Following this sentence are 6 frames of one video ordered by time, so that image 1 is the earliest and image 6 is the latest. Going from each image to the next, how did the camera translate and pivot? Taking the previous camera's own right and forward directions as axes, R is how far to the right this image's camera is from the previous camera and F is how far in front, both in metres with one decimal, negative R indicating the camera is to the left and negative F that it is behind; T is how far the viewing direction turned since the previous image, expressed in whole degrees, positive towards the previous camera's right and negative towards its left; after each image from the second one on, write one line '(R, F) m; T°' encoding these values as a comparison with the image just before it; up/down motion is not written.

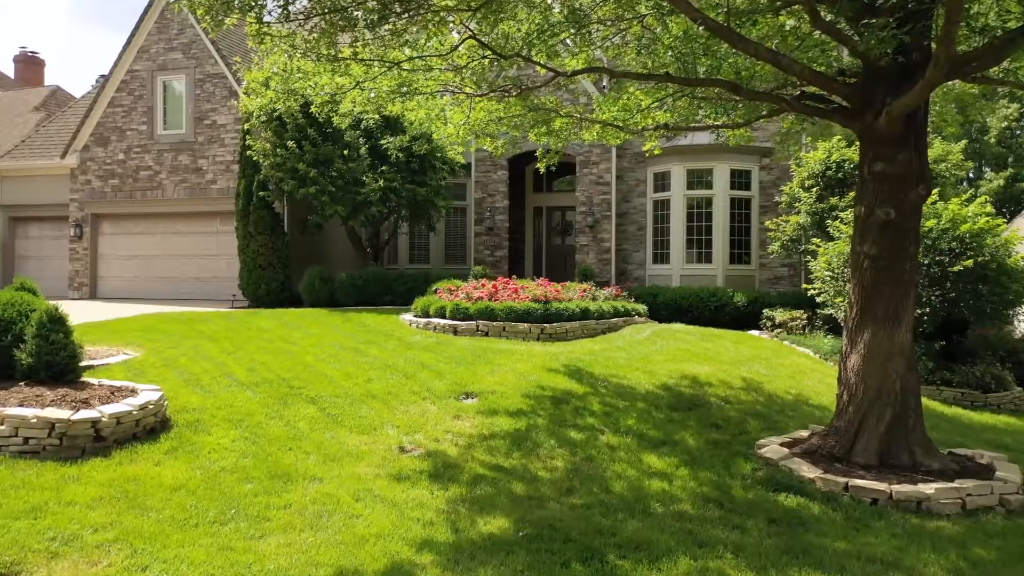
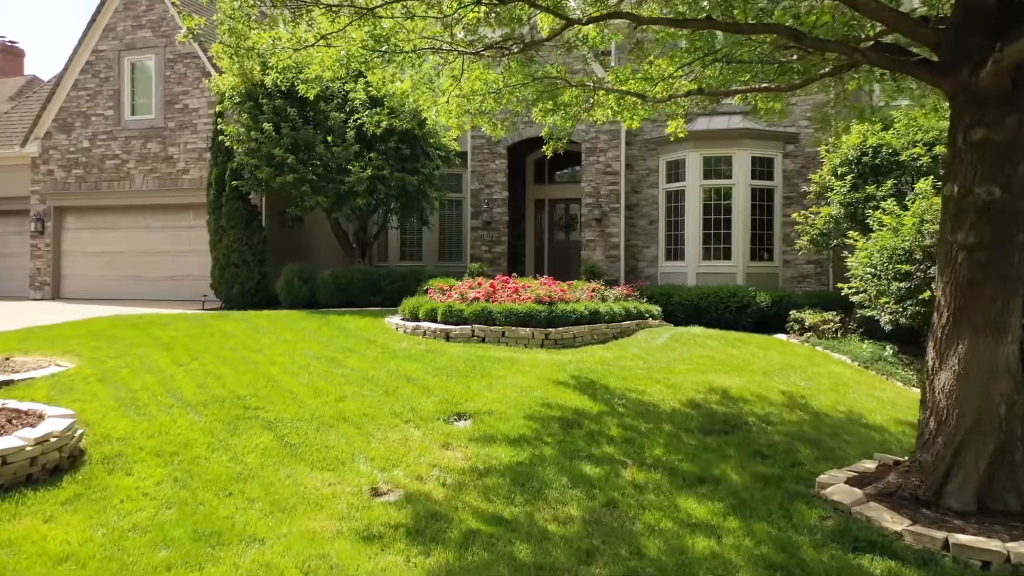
(0.0, +1.3) m; 0°
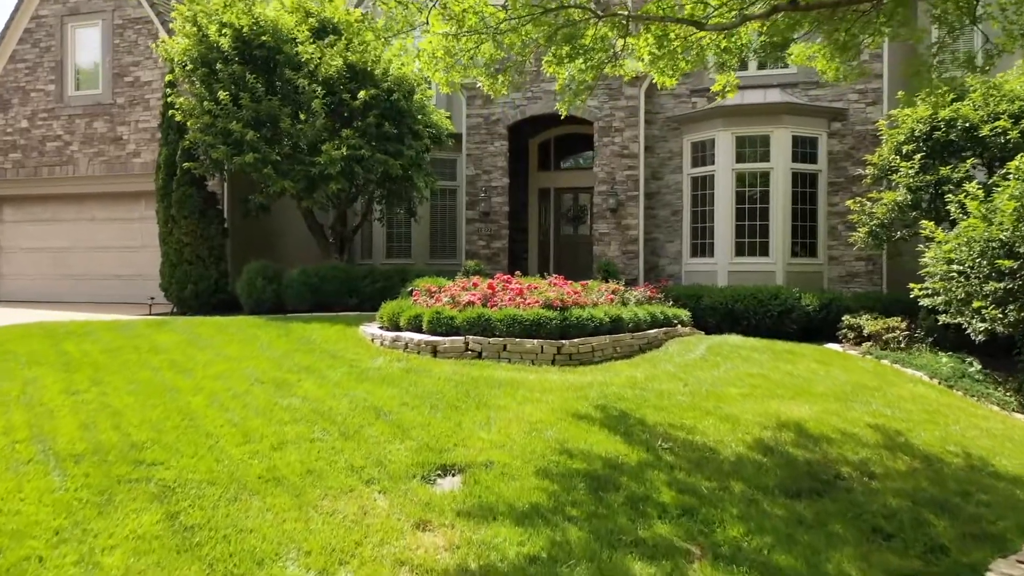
(0.0, +1.8) m; 0°
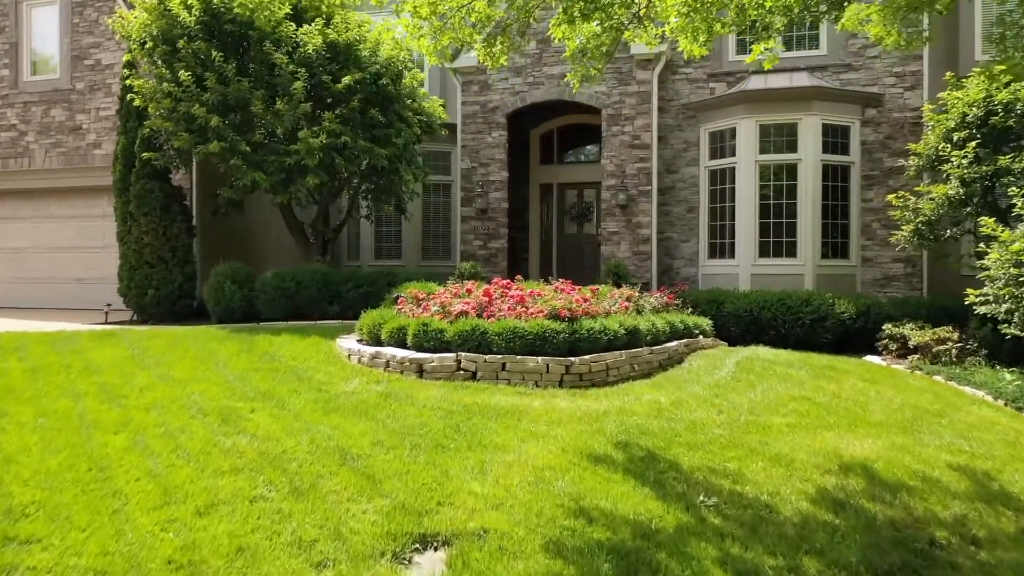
(0.0, +1.1) m; 0°
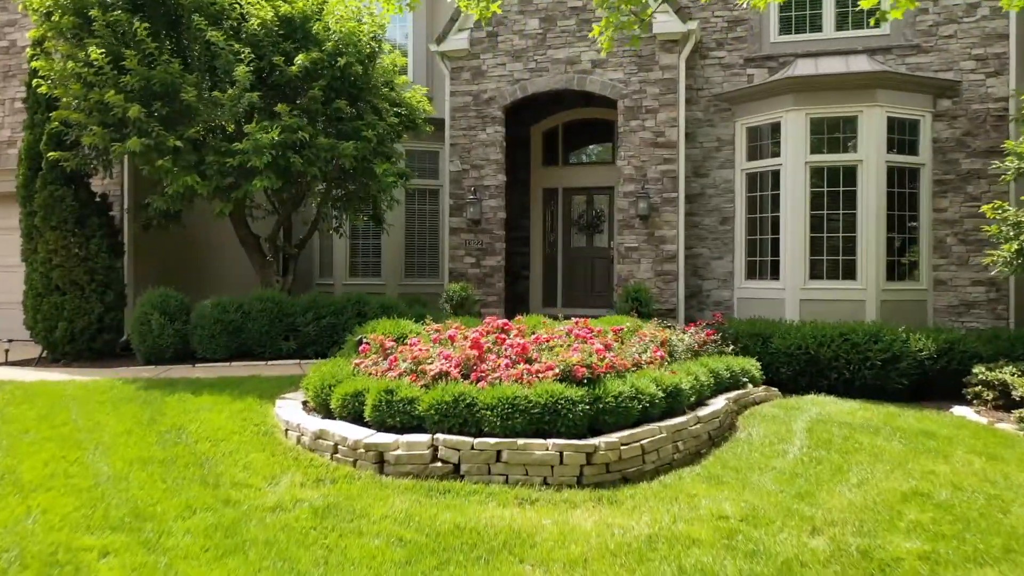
(0.0, +1.8) m; 0°
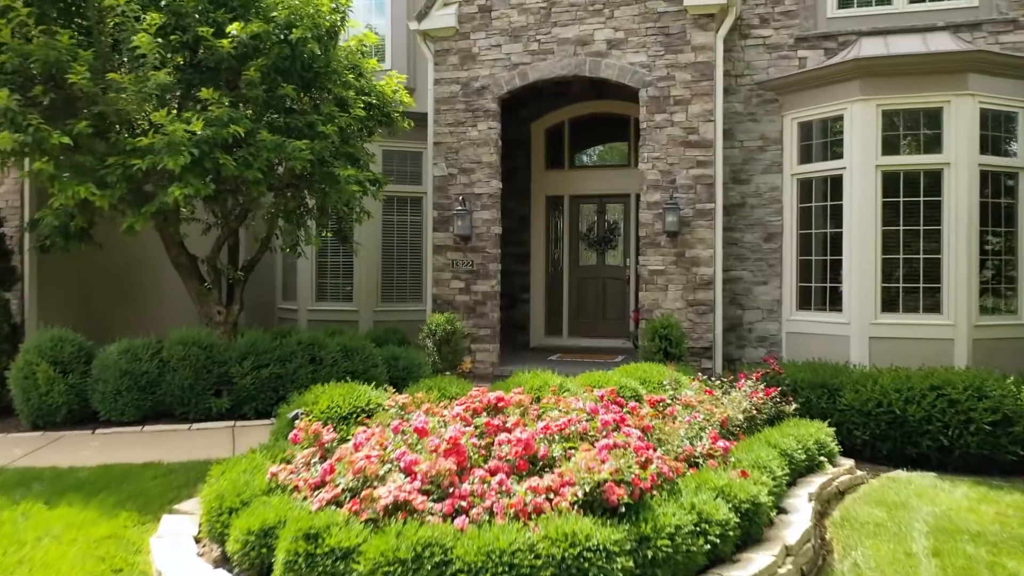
(0.0, +1.7) m; 0°
